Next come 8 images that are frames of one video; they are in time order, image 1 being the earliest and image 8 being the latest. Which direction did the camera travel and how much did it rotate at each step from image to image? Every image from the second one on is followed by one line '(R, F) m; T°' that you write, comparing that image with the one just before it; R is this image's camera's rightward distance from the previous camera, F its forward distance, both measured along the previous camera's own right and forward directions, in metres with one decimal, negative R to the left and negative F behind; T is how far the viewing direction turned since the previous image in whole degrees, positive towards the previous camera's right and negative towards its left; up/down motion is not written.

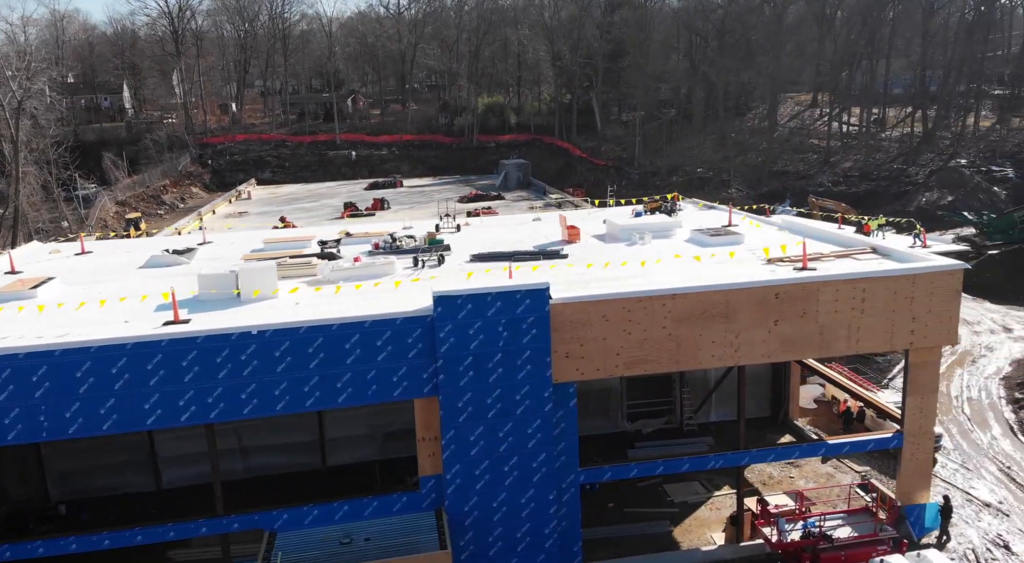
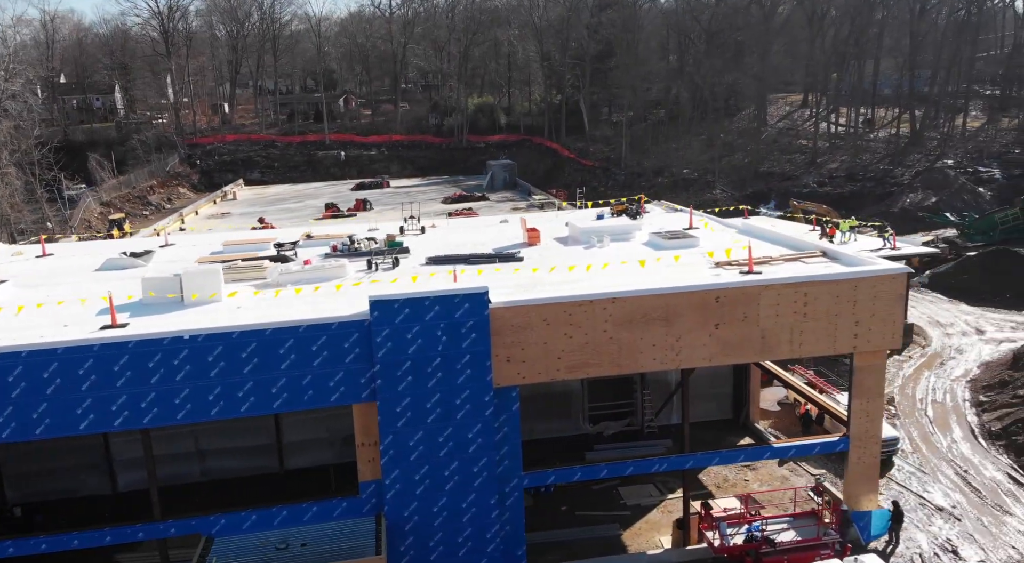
(+1.1, 0.0) m; 0°
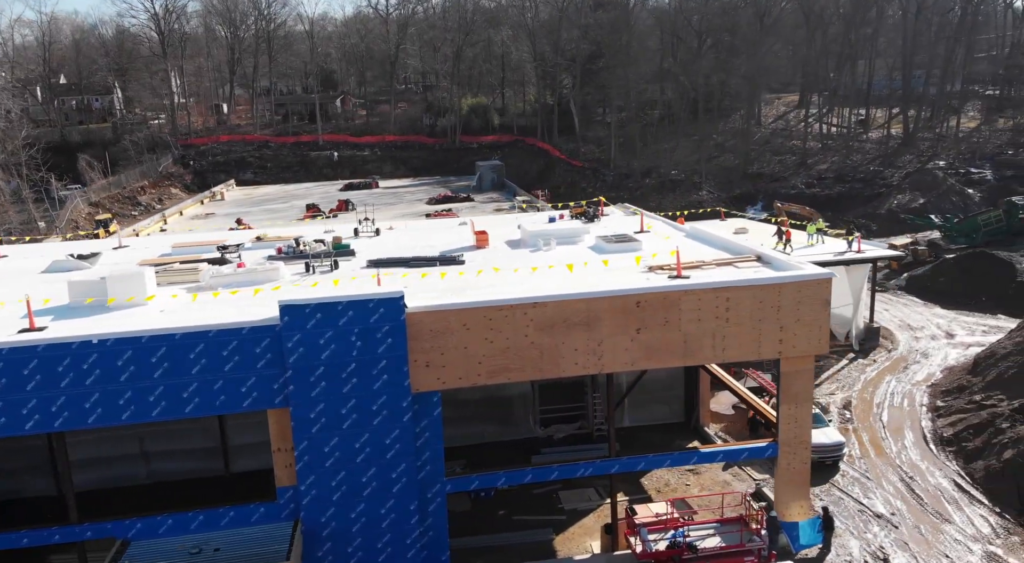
(+1.7, +0.1) m; -1°
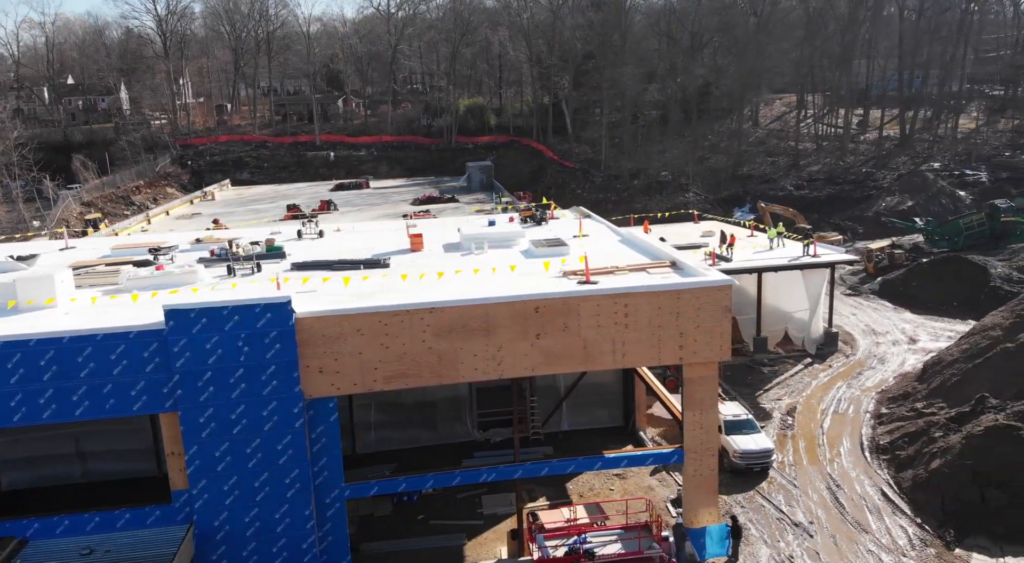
(+2.3, 0.0) m; -1°
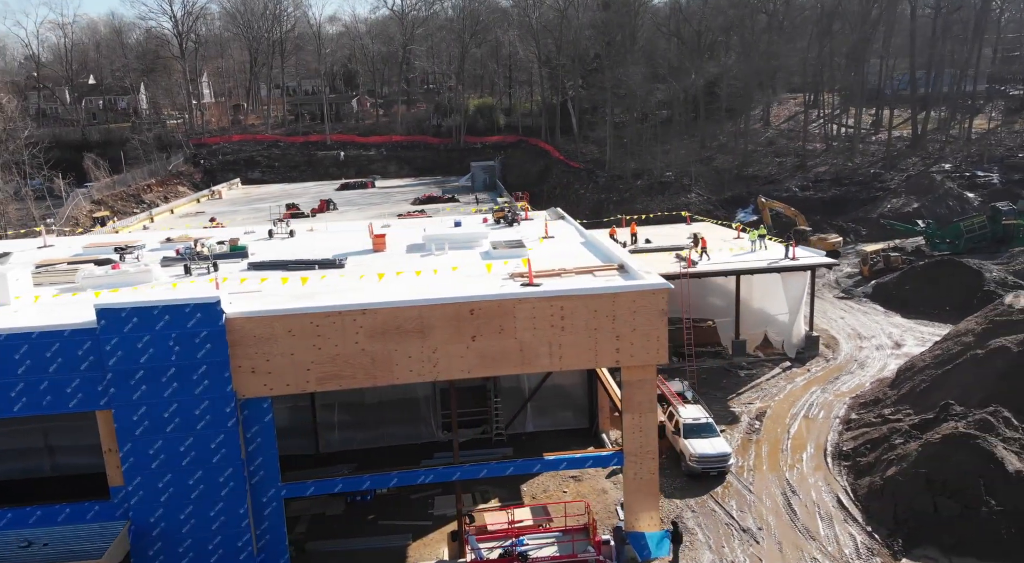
(+1.7, 0.0) m; -2°
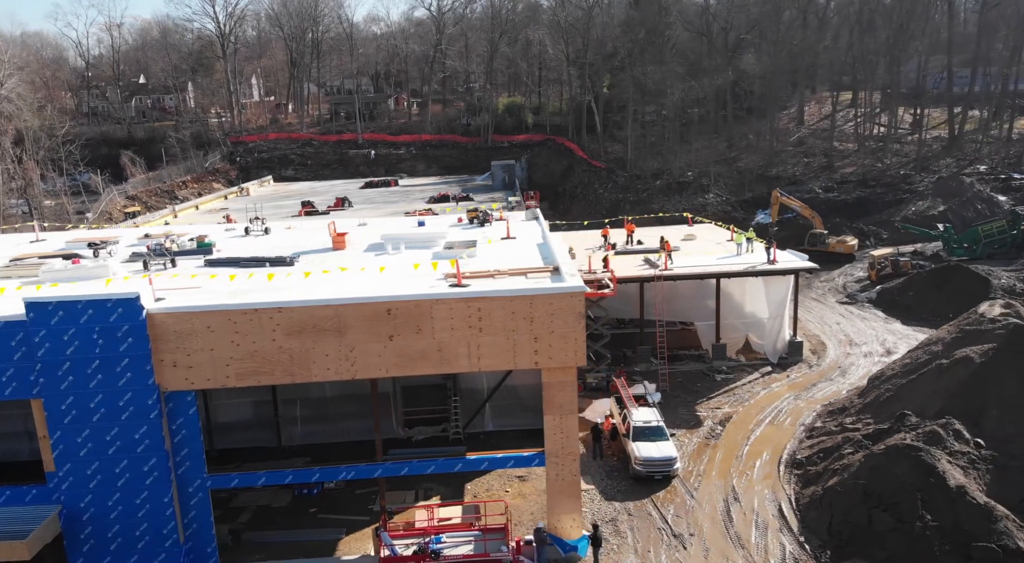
(+2.6, -0.1) m; -4°
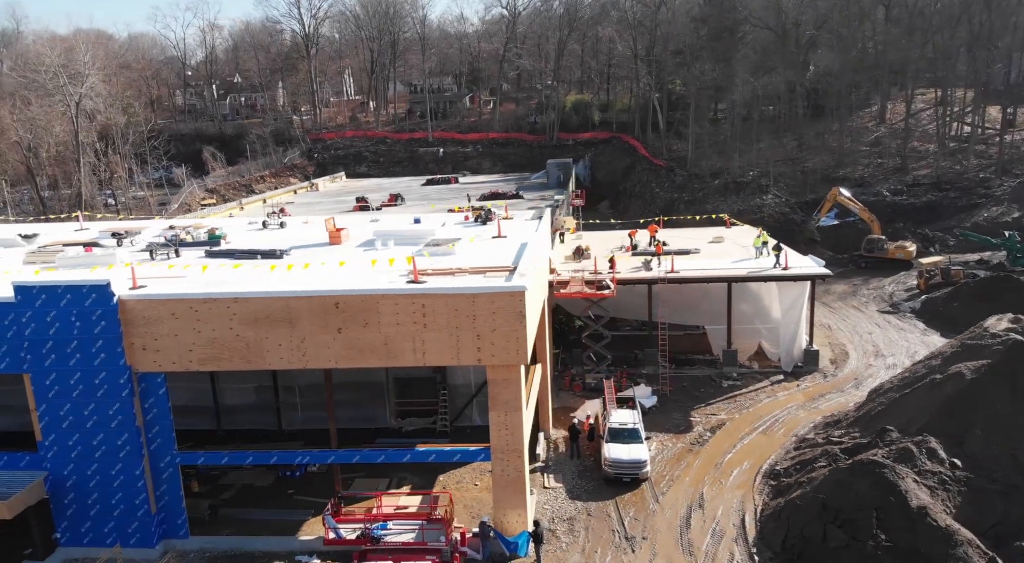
(+3.0, -0.2) m; -7°
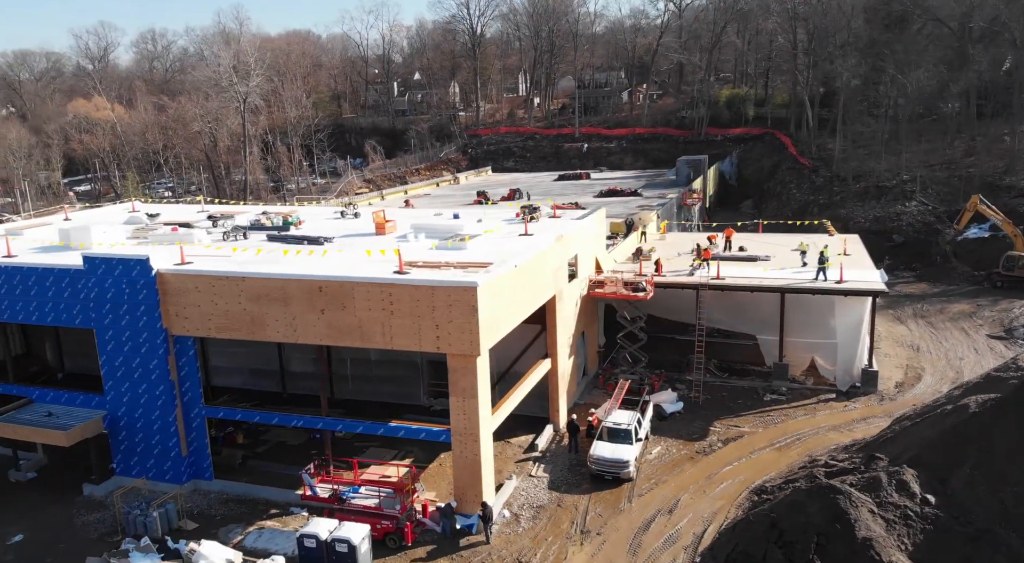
(+4.9, -0.4) m; -14°
